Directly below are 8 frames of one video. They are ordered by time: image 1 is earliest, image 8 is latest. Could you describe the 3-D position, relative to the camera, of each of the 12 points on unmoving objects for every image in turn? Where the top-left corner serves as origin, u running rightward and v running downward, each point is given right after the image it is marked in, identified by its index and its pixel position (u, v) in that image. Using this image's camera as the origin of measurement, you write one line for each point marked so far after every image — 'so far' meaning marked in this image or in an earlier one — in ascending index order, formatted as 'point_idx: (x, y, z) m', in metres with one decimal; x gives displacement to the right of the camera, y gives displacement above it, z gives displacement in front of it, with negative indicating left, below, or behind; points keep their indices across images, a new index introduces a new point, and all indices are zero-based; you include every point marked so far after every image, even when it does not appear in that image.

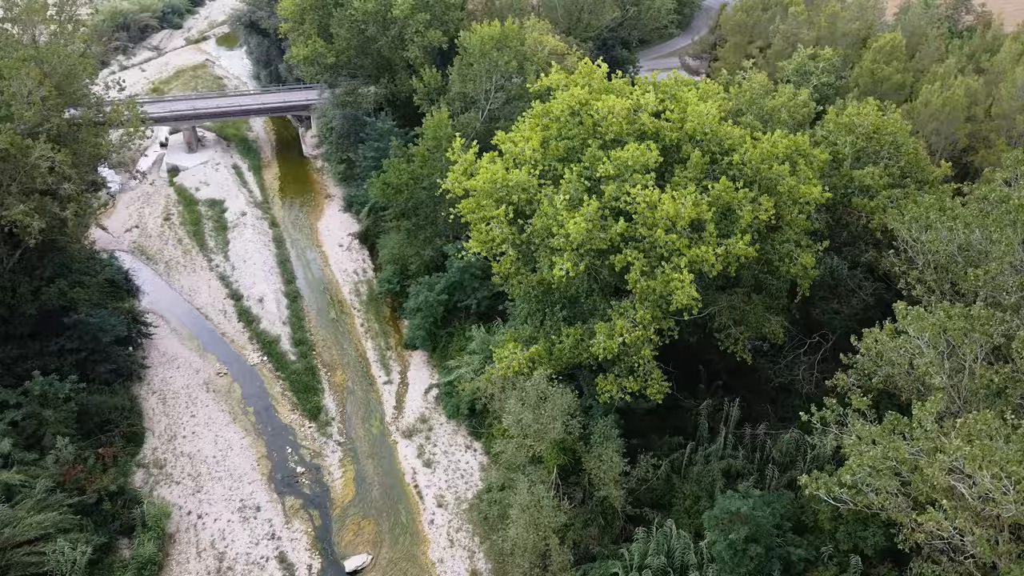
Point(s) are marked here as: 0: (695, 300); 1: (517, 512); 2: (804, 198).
0: (+4.2, -0.3, +18.1) m
1: (+0.2, -5.4, +19.3) m
2: (+7.0, +2.2, +19.3) m
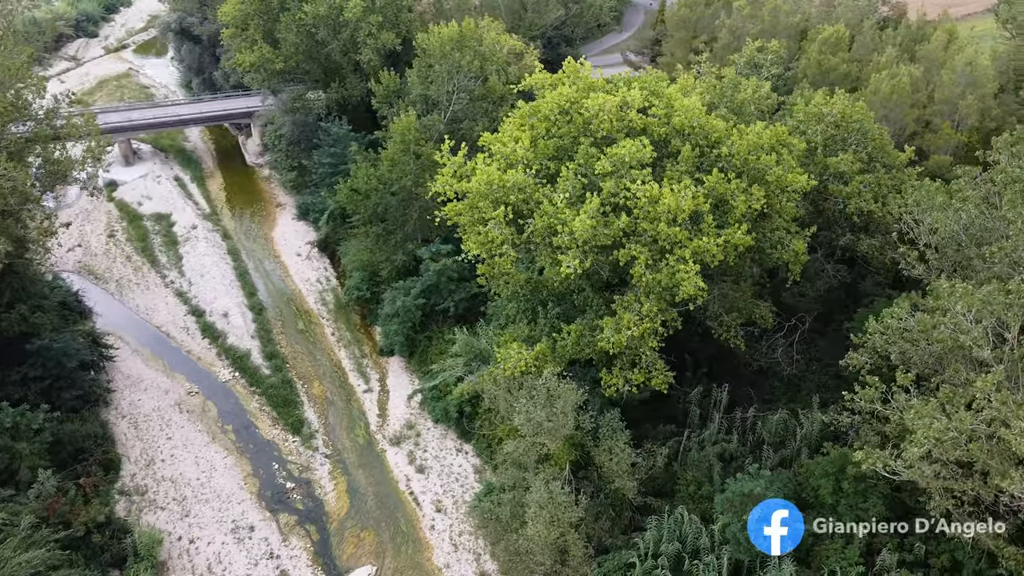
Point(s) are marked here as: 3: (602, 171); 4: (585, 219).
0: (+4.4, -0.1, +18.6) m
1: (+0.6, -5.4, +19.4) m
2: (+6.9, +2.5, +20.0) m
3: (+2.1, +2.8, +19.3) m
4: (+1.7, +1.6, +18.2) m
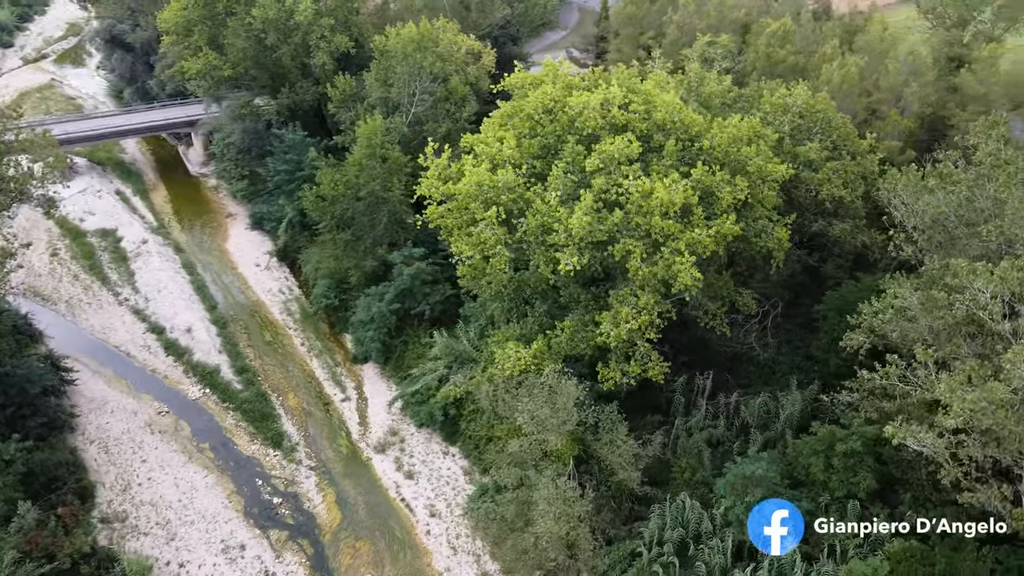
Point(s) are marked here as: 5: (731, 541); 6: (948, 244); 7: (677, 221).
0: (+4.3, +0.1, +19.0) m
1: (+0.8, -5.4, +19.5) m
2: (+6.7, +2.9, +20.7) m
3: (+1.9, +2.9, +19.5) m
4: (+1.6, +1.7, +18.4) m
5: (+5.4, -6.2, +19.7) m
6: (+8.7, +0.9, +15.9) m
7: (+3.9, +1.6, +19.0) m
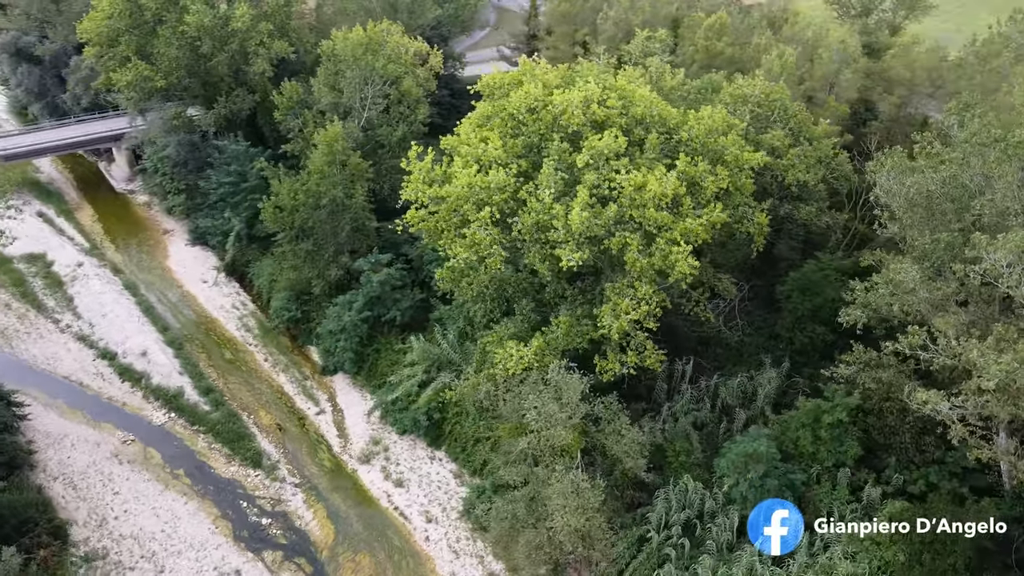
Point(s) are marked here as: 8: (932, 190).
0: (+4.3, +0.4, +19.6) m
1: (+1.1, -5.3, +19.7) m
2: (+6.3, +3.3, +21.5) m
3: (+1.7, +3.0, +19.8) m
4: (+1.6, +1.8, +18.7) m
5: (+5.7, -5.8, +20.4) m
6: (+8.9, +1.4, +17.0) m
7: (+3.8, +1.8, +19.5) m
8: (+8.7, +2.0, +16.6) m
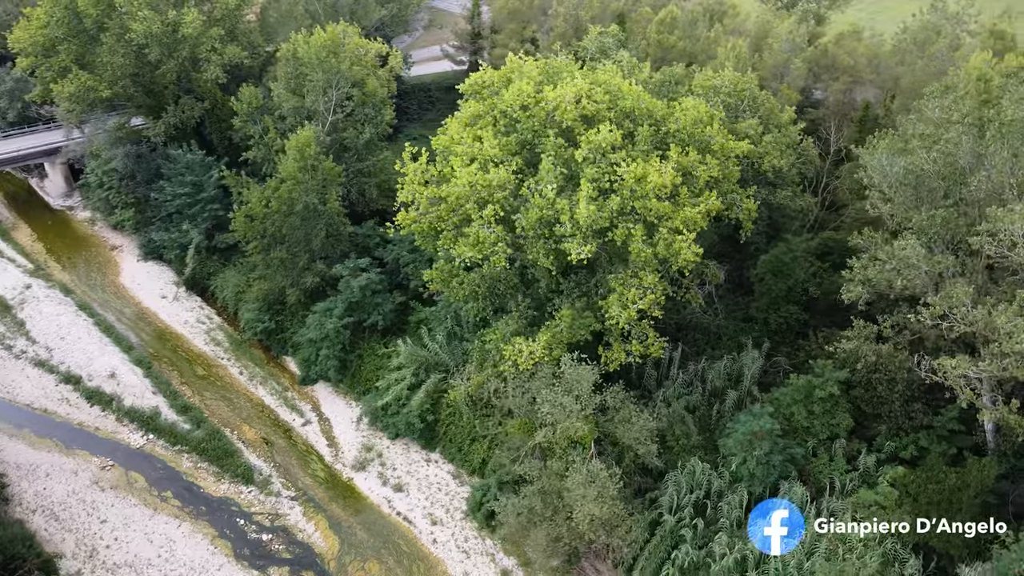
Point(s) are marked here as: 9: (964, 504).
0: (+4.5, +0.8, +20.1) m
1: (+1.6, -5.1, +20.0) m
2: (+6.1, +3.8, +22.2) m
3: (+1.7, +3.2, +20.1) m
4: (+1.8, +2.0, +19.0) m
5: (+6.1, -5.4, +21.1) m
6: (+9.2, +2.0, +18.0) m
7: (+3.9, +2.1, +20.0) m
8: (+9.1, +2.6, +17.6) m
9: (+10.4, -4.9, +18.3) m
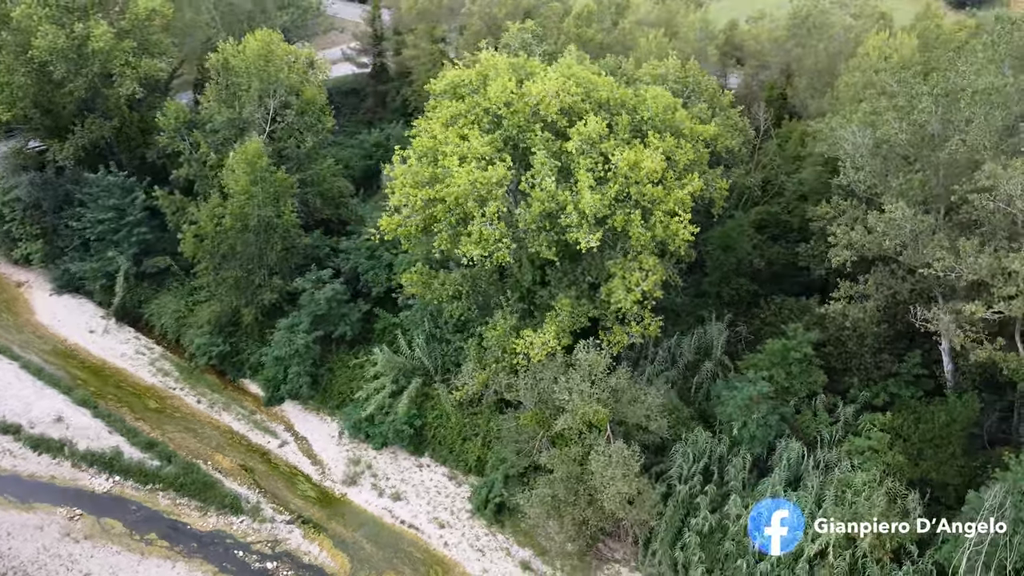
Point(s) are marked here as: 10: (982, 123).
0: (+4.5, +1.3, +21.1) m
1: (+2.2, -4.8, +20.5) m
2: (+5.5, +4.4, +23.3) m
3: (+1.6, +3.5, +20.6) m
4: (+1.9, +2.3, +19.5) m
5: (+6.5, -4.7, +22.4) m
6: (+9.4, +3.0, +19.7) m
7: (+3.8, +2.6, +20.9) m
8: (+9.3, +3.6, +19.3) m
9: (+11.1, -3.8, +20.2) m
10: (+10.2, +3.6, +17.5) m
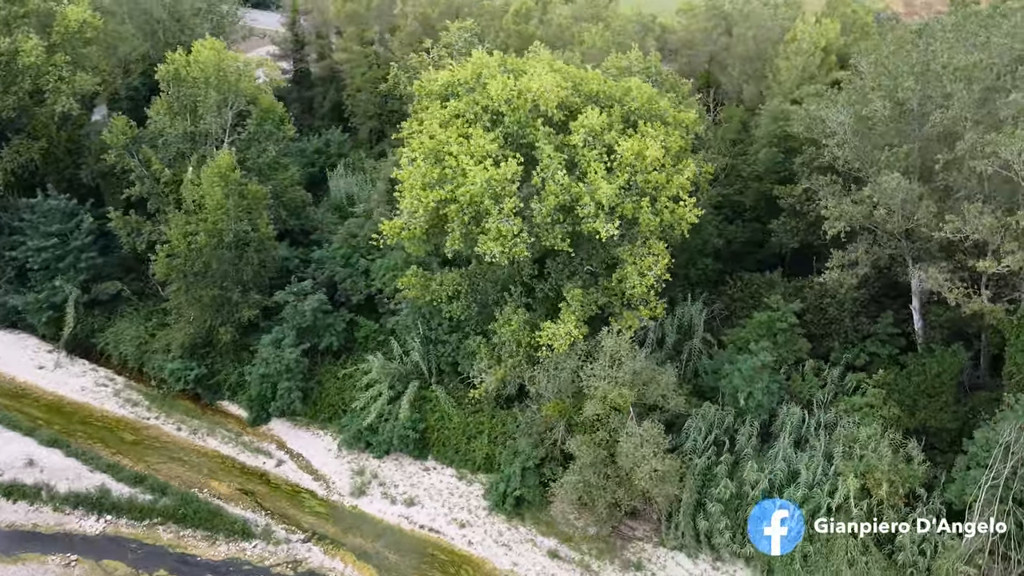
0: (+4.8, +1.8, +22.0) m
1: (+3.1, -4.5, +21.2) m
2: (+5.2, +5.0, +24.3) m
3: (+1.8, +3.8, +21.1) m
4: (+2.4, +2.6, +20.1) m
5: (+7.1, -4.0, +23.6) m
6: (+9.7, +3.9, +21.3) m
7: (+4.0, +3.1, +21.7) m
8: (+9.5, +4.5, +20.9) m
9: (+11.8, -2.7, +22.1) m
10: (+10.7, +4.6, +19.2) m
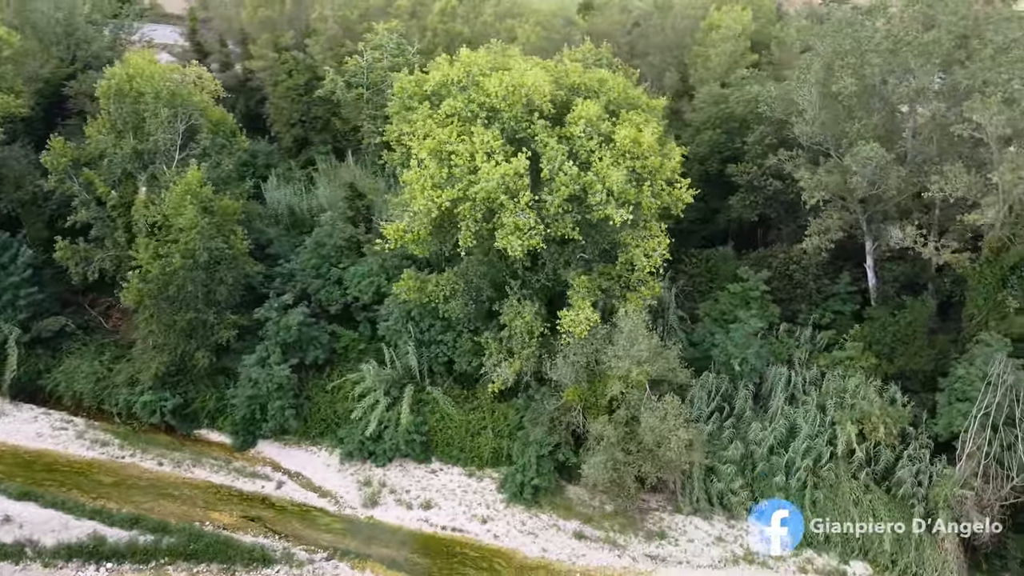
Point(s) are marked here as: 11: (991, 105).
0: (+4.9, +2.5, +23.1) m
1: (+3.9, -3.9, +22.1) m
2: (+4.6, +5.7, +25.5) m
3: (+1.8, +4.2, +21.8) m
4: (+2.7, +3.0, +20.9) m
5: (+7.4, -3.1, +25.1) m
6: (+9.6, +5.0, +23.2) m
7: (+4.0, +3.7, +22.7) m
8: (+9.4, +5.6, +22.8) m
9: (+12.2, -1.4, +24.4) m
10: (+10.9, +5.8, +21.3) m
11: (+11.5, +4.4, +19.5) m
